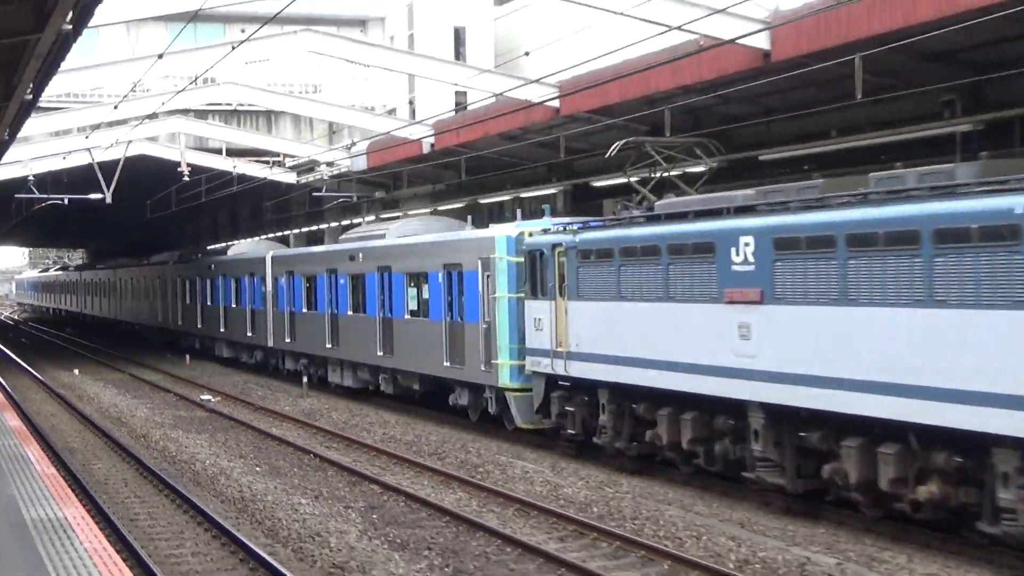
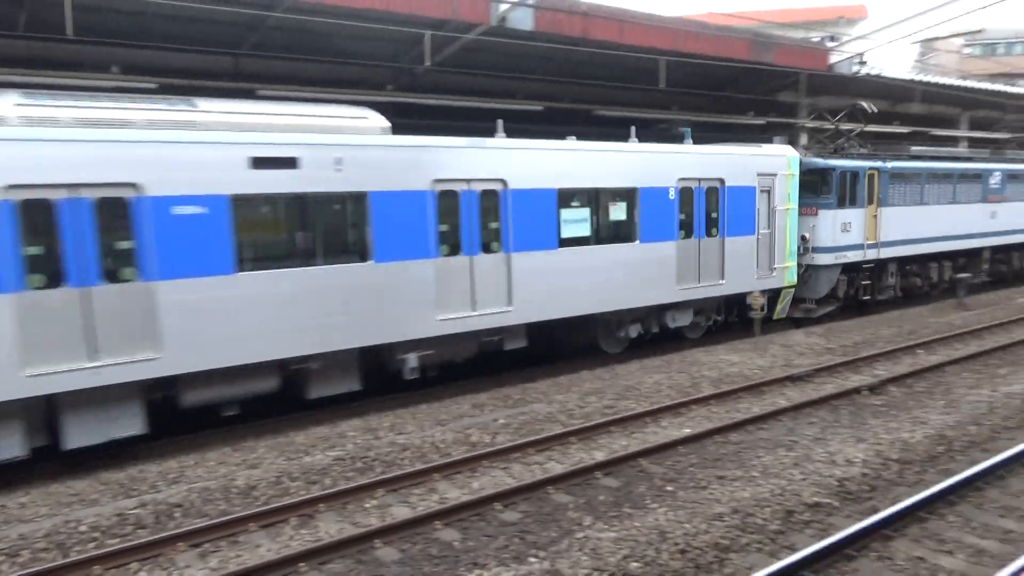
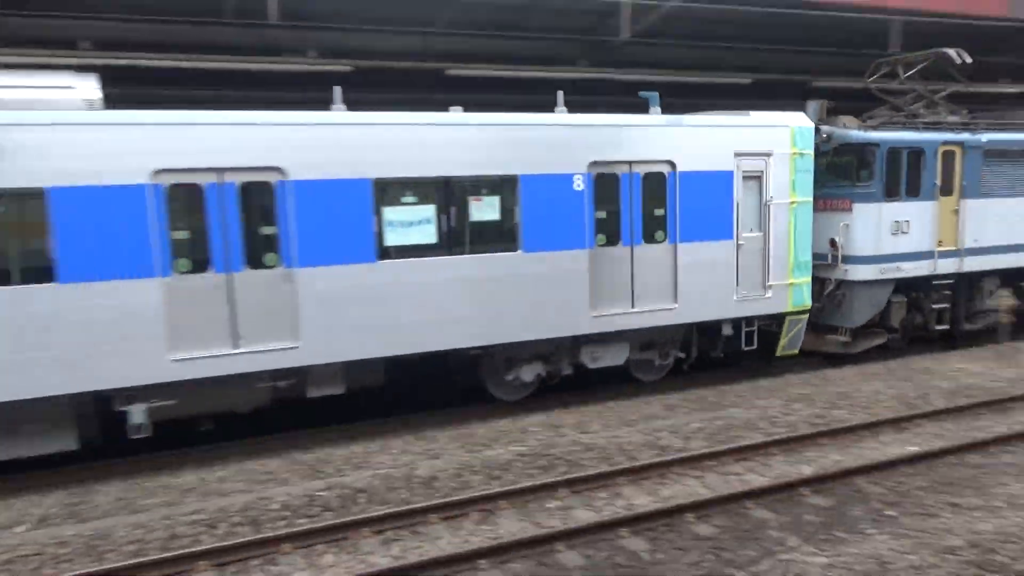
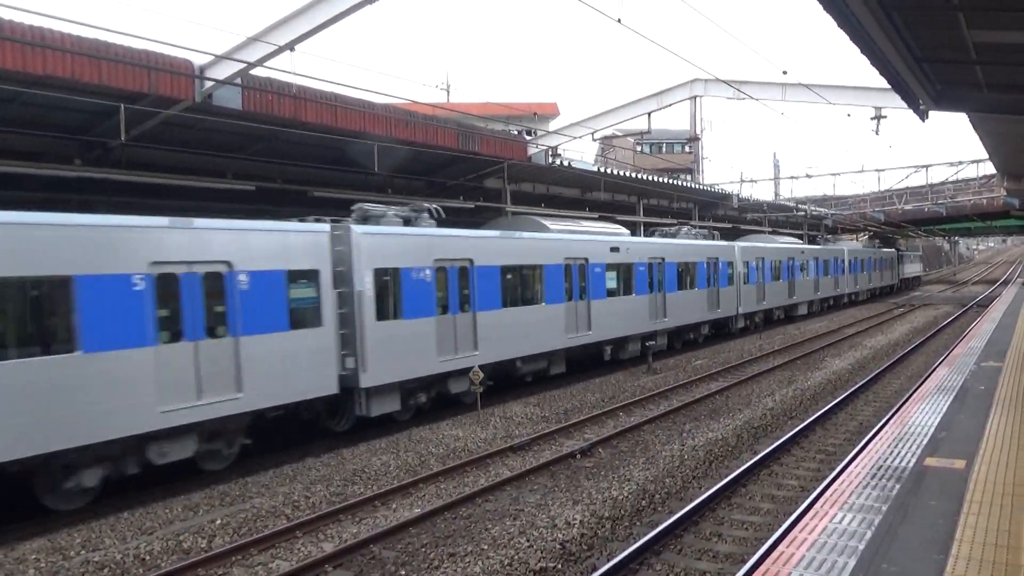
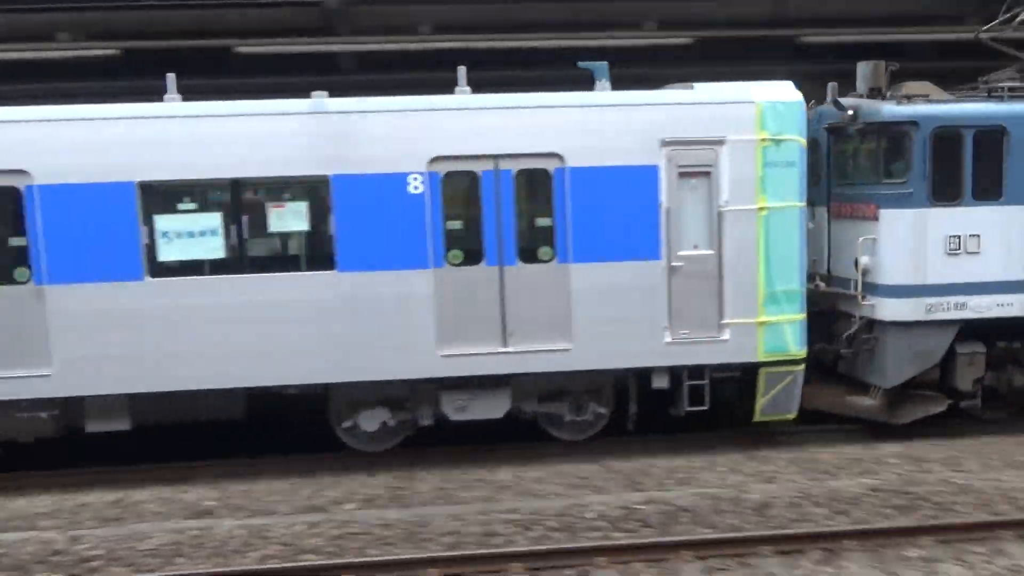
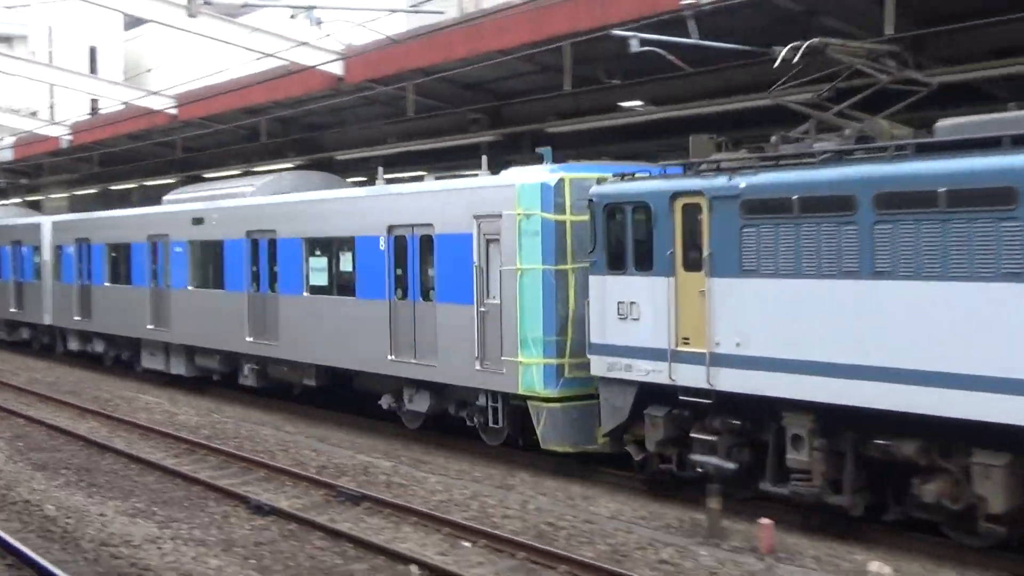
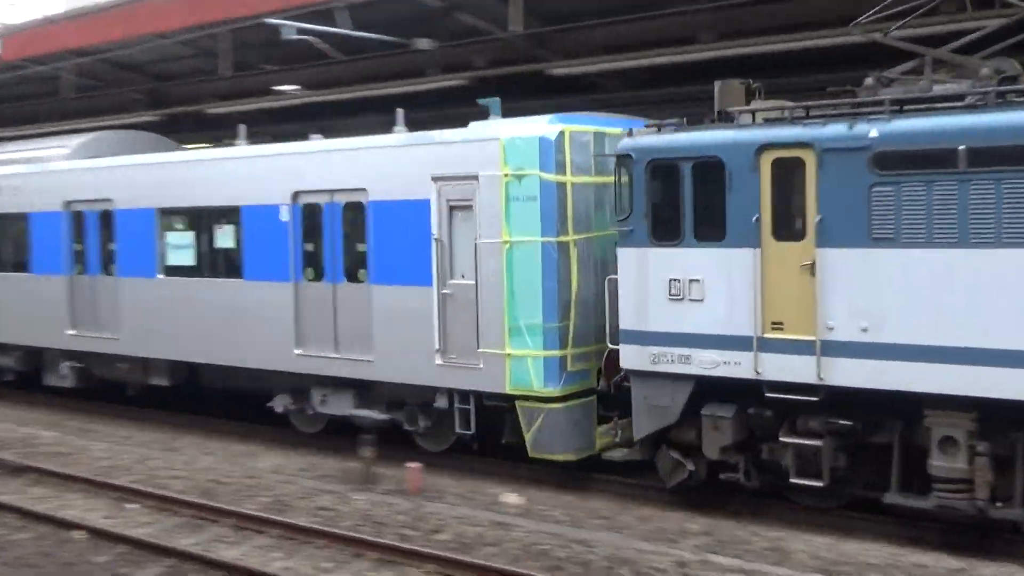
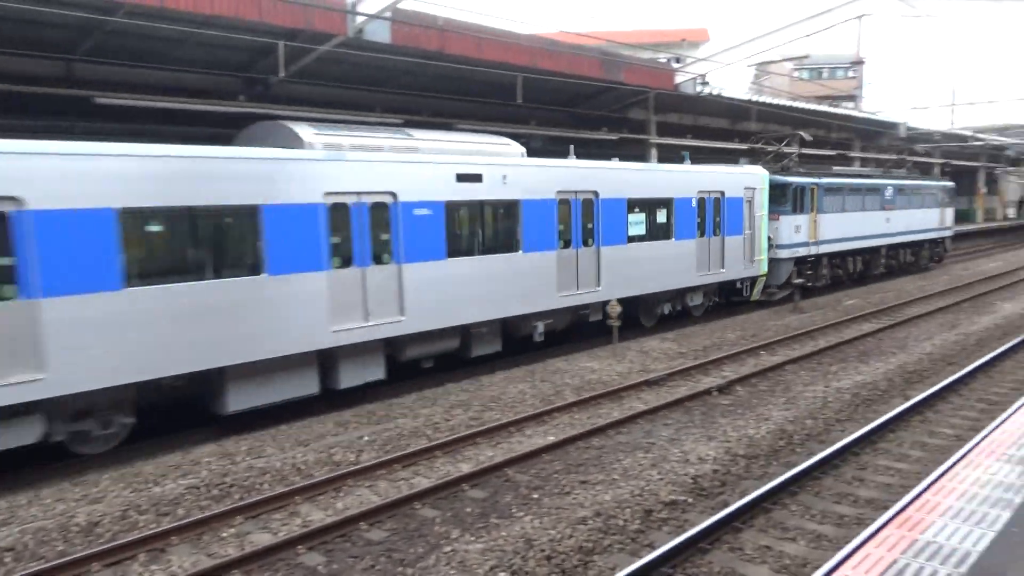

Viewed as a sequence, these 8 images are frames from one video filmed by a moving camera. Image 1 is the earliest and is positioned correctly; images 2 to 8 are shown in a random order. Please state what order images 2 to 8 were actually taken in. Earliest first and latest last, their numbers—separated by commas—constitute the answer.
6, 7, 5, 3, 2, 8, 4
